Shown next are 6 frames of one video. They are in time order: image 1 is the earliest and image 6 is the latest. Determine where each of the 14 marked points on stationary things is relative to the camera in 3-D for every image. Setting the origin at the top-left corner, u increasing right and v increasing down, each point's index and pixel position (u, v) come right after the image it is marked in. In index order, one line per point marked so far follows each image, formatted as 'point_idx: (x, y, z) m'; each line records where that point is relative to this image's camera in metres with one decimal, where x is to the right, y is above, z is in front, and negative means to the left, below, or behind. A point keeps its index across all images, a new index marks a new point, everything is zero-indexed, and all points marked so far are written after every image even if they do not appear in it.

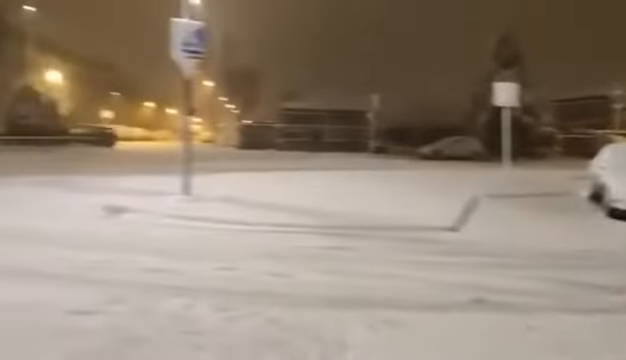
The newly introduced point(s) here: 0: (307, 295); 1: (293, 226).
0: (-0.1, -1.3, +6.5) m
1: (-0.4, -0.8, +9.9) m
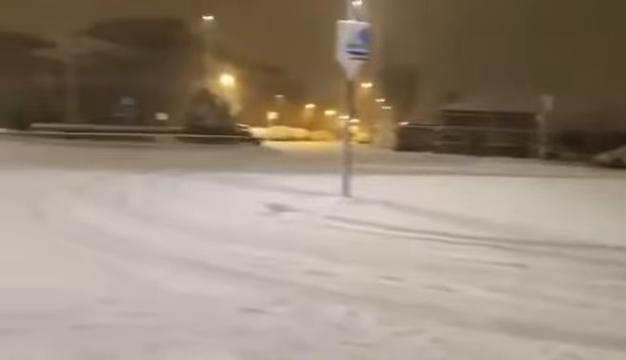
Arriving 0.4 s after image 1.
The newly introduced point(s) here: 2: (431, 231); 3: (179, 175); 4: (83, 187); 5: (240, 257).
0: (+1.7, -1.4, +6.0) m
1: (+2.4, -0.9, +9.3) m
2: (+2.1, -0.9, +9.5) m
3: (-4.7, +0.2, +19.1) m
4: (-6.7, -0.2, +16.0) m
5: (-1.1, -1.2, +8.3) m
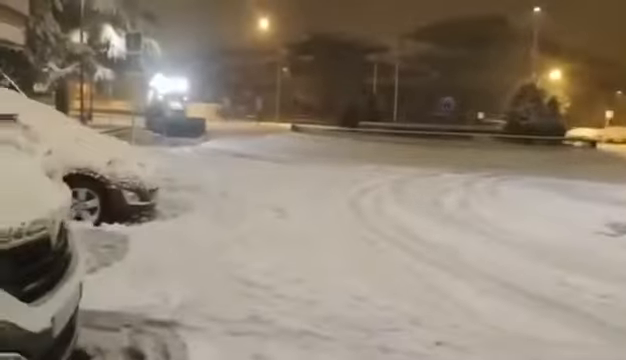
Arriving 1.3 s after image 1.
0: (+4.4, -1.7, +3.4) m
1: (+6.7, -1.3, +5.8) m
2: (+6.6, -1.3, +6.1) m
3: (+5.9, +0.1, +17.9) m
4: (+2.5, -0.2, +16.2) m
5: (+3.2, -1.3, +6.8) m
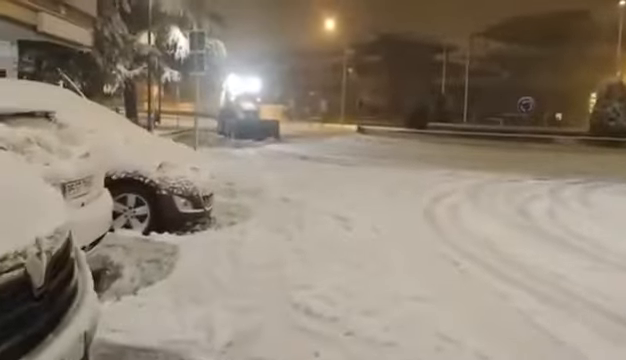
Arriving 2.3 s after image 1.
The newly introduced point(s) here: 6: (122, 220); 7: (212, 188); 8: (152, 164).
0: (+4.7, -1.9, +1.7) m
1: (+7.3, -1.5, +3.9) m
2: (+7.2, -1.4, +4.2) m
3: (+7.9, -0.2, +16.0) m
4: (+4.4, -0.4, +14.7) m
5: (+4.0, -1.4, +5.3) m
6: (-2.7, -0.6, +7.9) m
7: (-1.6, -0.1, +8.6) m
8: (-2.3, +0.2, +7.9) m
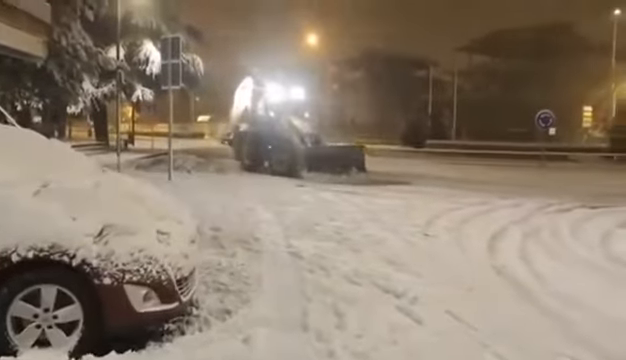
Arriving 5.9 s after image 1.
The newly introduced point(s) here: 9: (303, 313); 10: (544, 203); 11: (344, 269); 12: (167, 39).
0: (+5.5, -2.1, -1.5) m
1: (+7.9, -1.8, +0.8) m
2: (+7.9, -1.7, +1.1) m
3: (+8.1, -0.8, +12.9) m
4: (+4.6, -1.1, +11.5) m
5: (+4.6, -1.9, +2.1) m
6: (-2.2, -1.2, +4.4) m
7: (-1.1, -0.8, +5.1) m
8: (-1.8, -0.4, +4.5) m
9: (-0.1, -1.4, +5.7) m
10: (+6.4, -0.6, +15.0) m
11: (+0.4, -1.2, +7.6) m
12: (-4.2, +4.0, +15.8) m
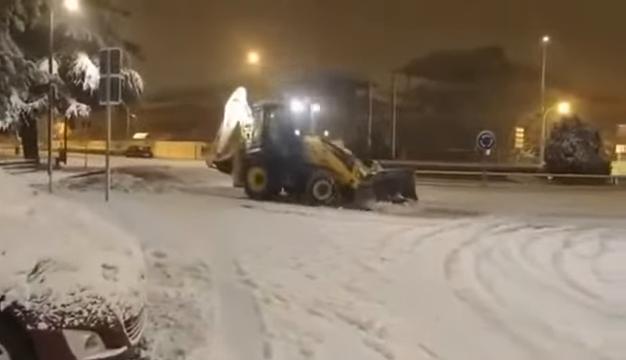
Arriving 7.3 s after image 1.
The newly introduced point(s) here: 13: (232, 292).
0: (+5.9, -2.1, -1.4) m
1: (+8.1, -1.9, +1.2) m
2: (+8.0, -1.8, +1.5) m
3: (+6.9, -1.3, +13.3) m
4: (+3.6, -1.5, +11.5) m
5: (+4.6, -2.0, +2.1) m
6: (-2.4, -1.4, +3.7) m
7: (-1.4, -1.0, +4.5) m
8: (-2.0, -0.6, +3.8) m
9: (-0.5, -1.6, +5.2) m
10: (+5.0, -1.2, +15.2) m
11: (-0.1, -1.5, +7.1) m
12: (-5.6, +3.5, +14.9) m
13: (-1.1, -1.5, +7.4) m
